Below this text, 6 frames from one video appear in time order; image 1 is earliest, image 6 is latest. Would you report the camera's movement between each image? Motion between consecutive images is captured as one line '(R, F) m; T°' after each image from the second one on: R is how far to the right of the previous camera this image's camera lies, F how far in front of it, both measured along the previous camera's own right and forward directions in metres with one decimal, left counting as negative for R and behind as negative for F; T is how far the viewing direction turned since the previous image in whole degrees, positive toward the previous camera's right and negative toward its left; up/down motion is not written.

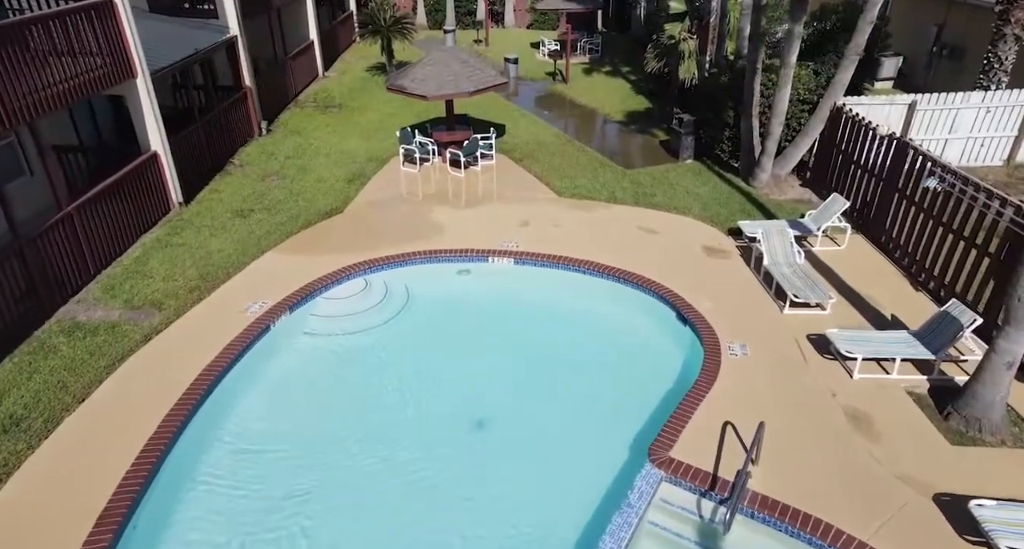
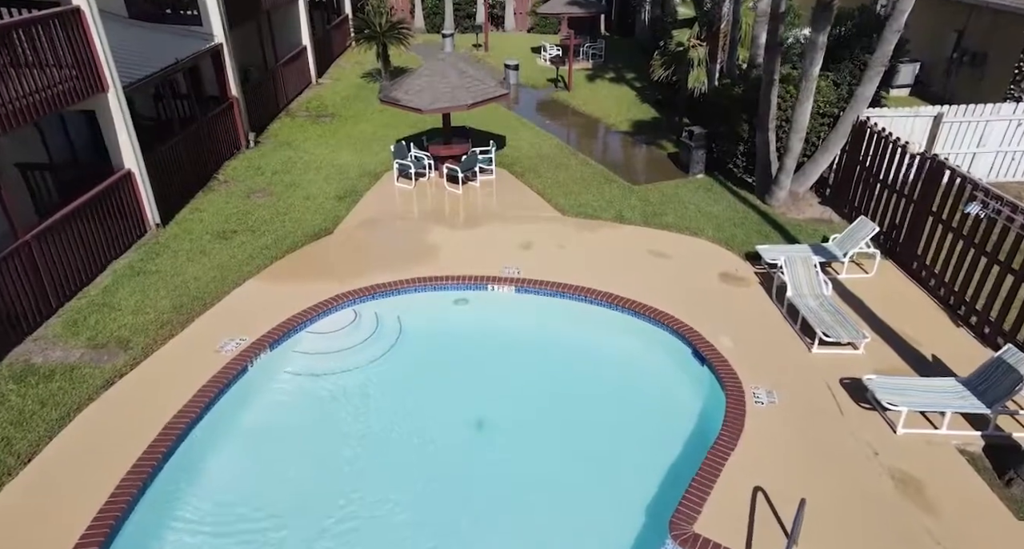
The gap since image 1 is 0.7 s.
(0.0, +0.8) m; 0°
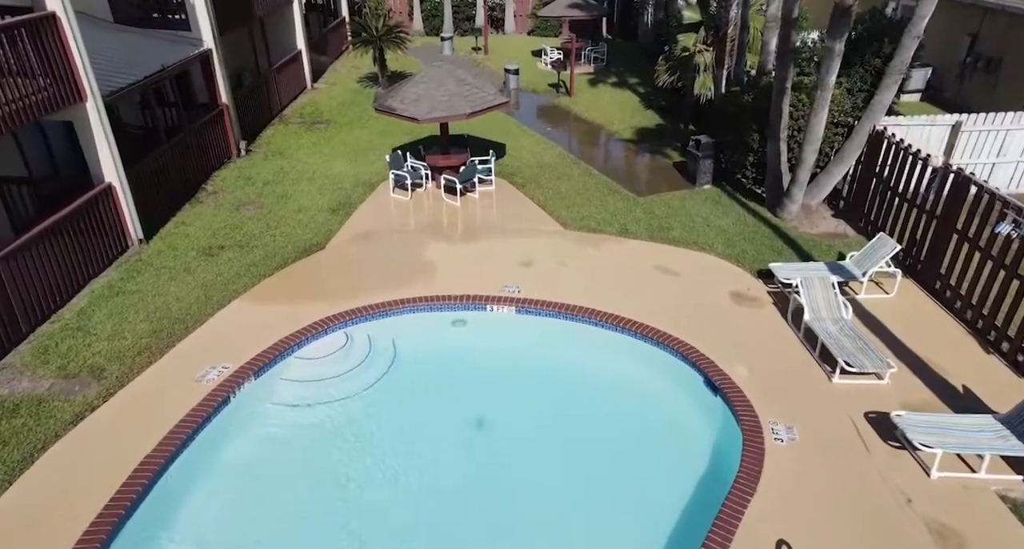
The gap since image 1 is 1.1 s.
(0.0, +0.5) m; 0°
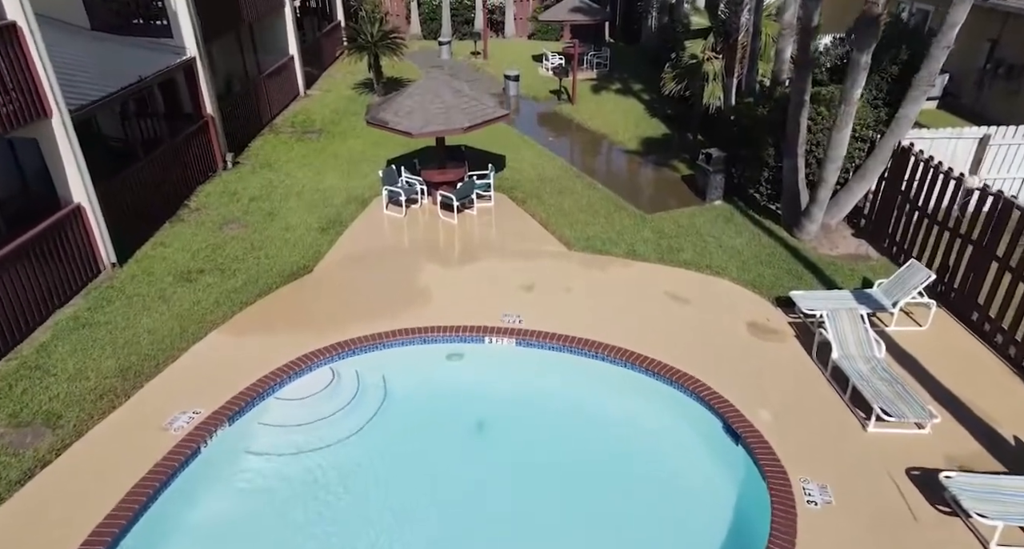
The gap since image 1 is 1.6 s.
(0.0, +0.8) m; 0°
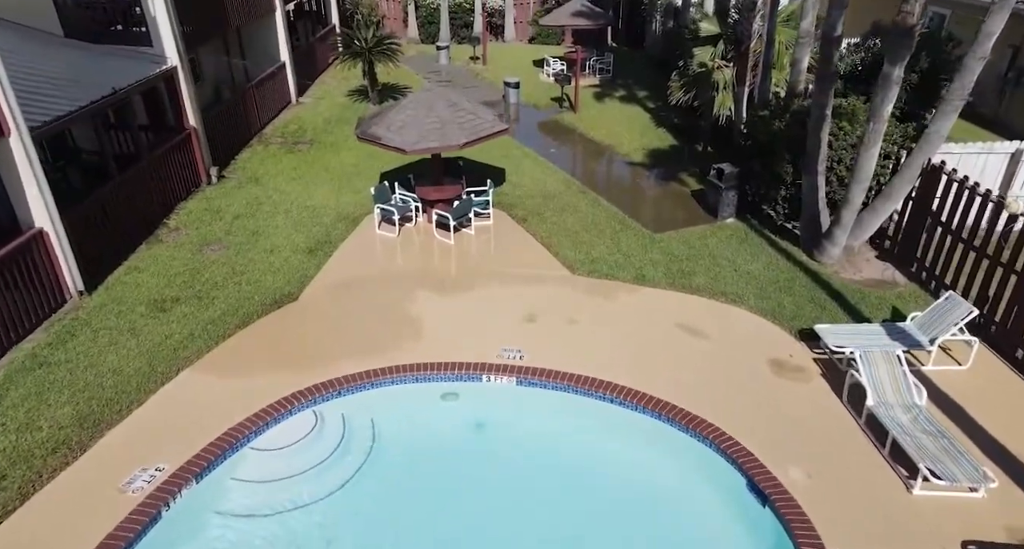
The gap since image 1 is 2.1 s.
(0.0, +0.8) m; 0°
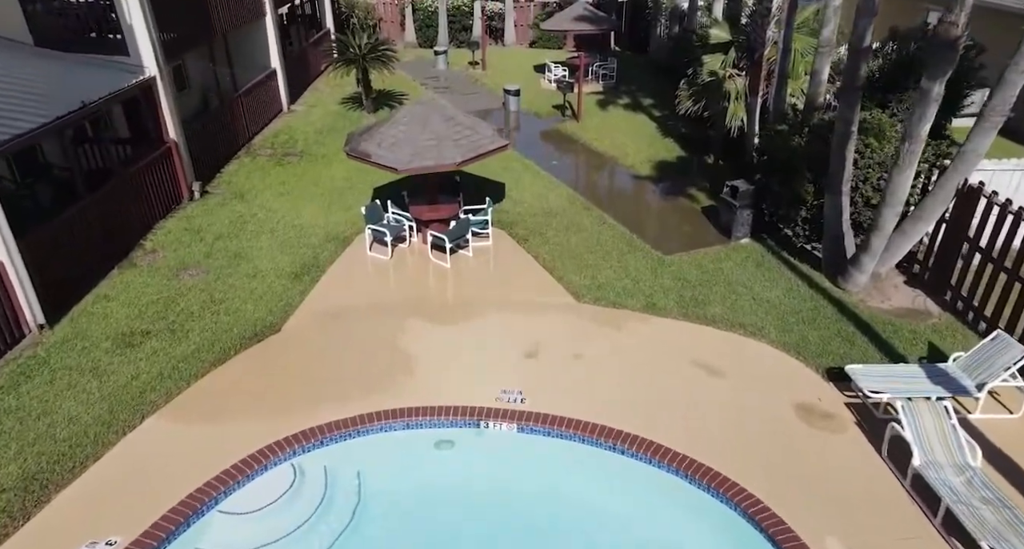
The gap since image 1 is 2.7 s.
(0.0, +0.8) m; 0°
